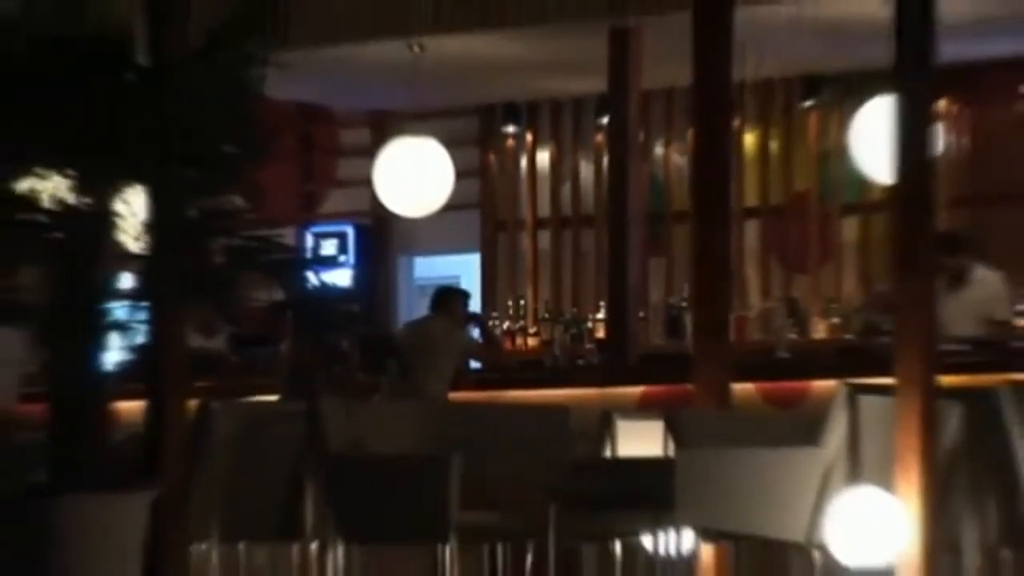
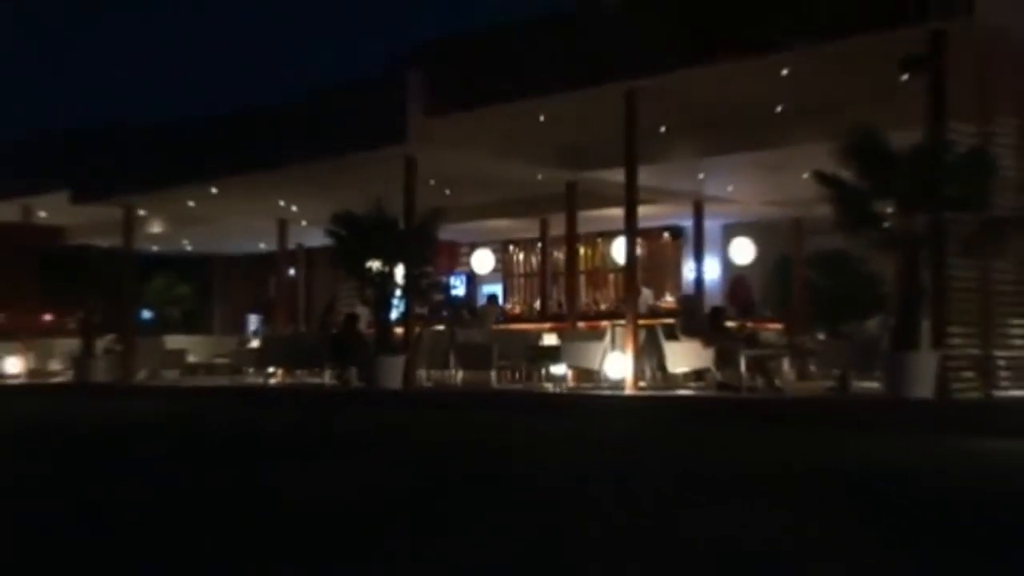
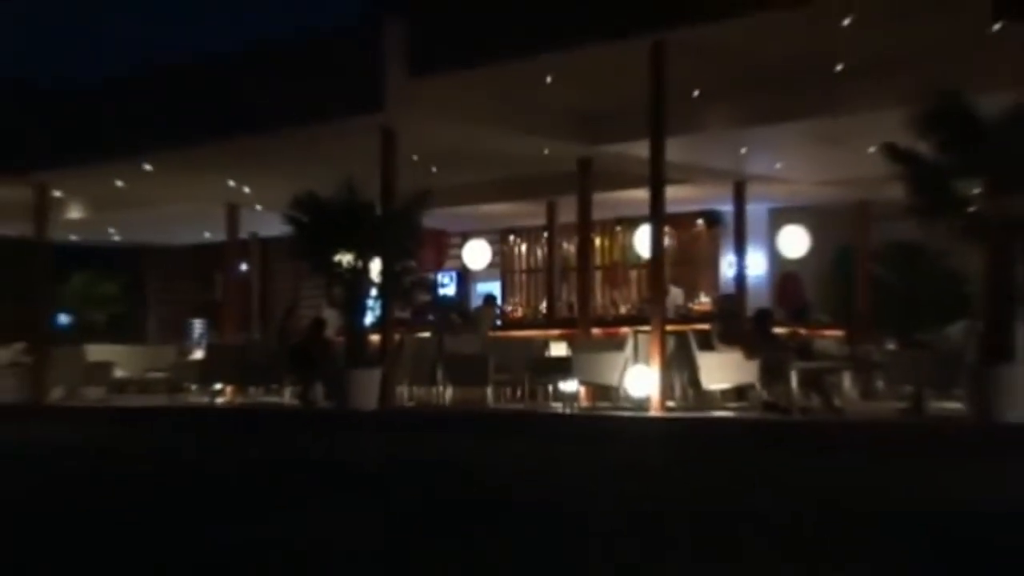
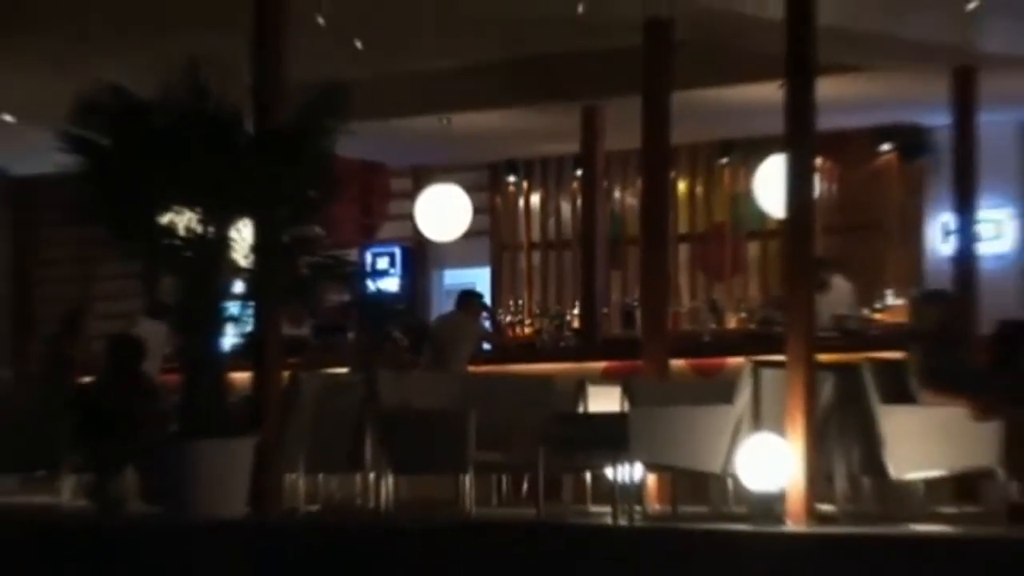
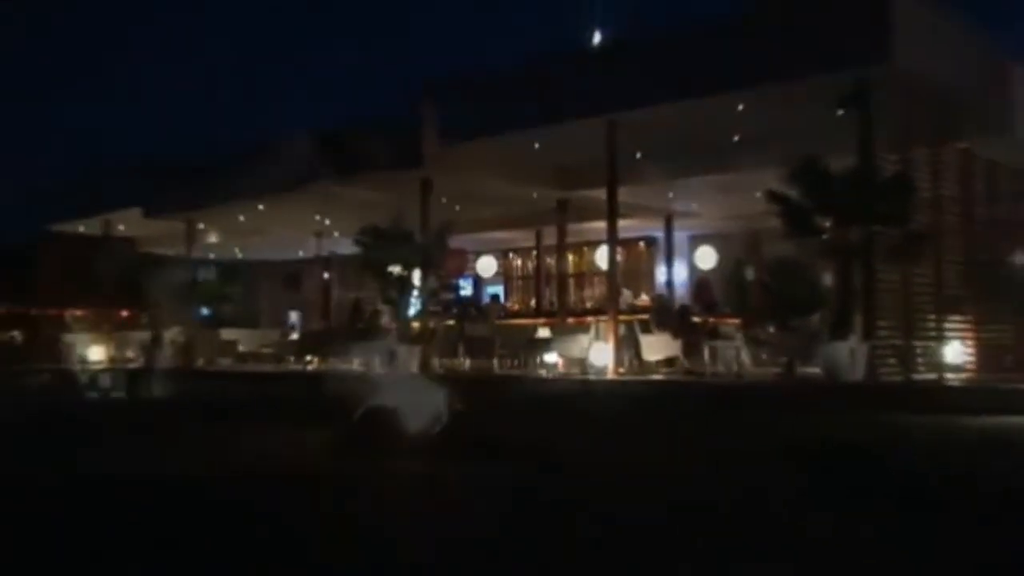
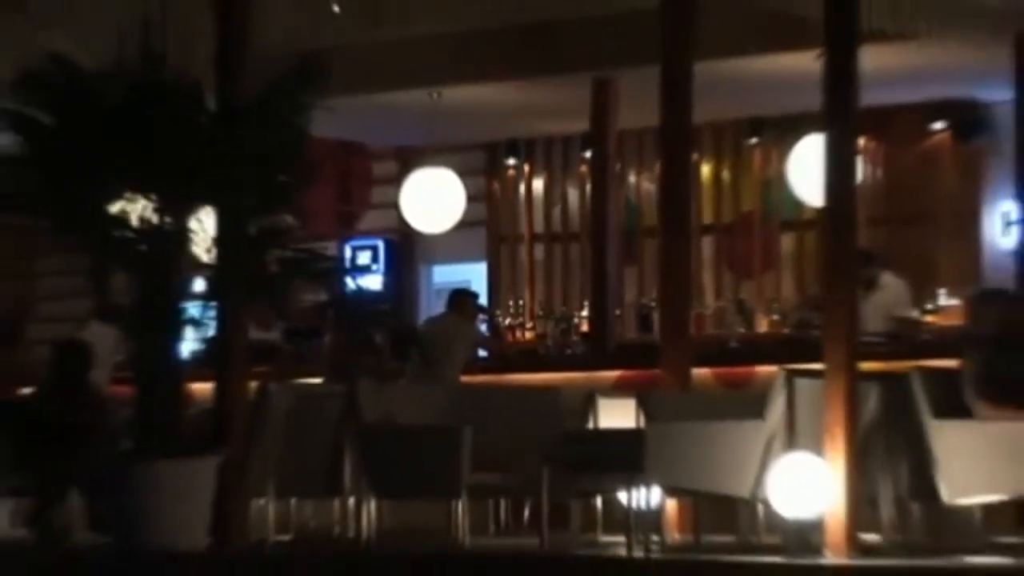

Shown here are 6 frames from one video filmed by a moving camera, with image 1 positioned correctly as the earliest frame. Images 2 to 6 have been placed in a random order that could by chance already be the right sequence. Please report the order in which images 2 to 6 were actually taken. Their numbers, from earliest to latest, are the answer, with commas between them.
6, 4, 3, 2, 5
